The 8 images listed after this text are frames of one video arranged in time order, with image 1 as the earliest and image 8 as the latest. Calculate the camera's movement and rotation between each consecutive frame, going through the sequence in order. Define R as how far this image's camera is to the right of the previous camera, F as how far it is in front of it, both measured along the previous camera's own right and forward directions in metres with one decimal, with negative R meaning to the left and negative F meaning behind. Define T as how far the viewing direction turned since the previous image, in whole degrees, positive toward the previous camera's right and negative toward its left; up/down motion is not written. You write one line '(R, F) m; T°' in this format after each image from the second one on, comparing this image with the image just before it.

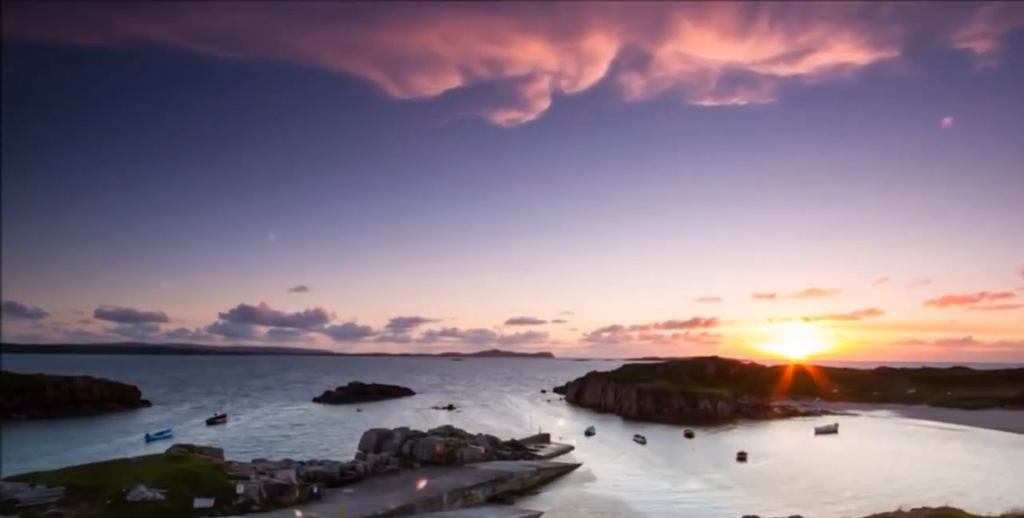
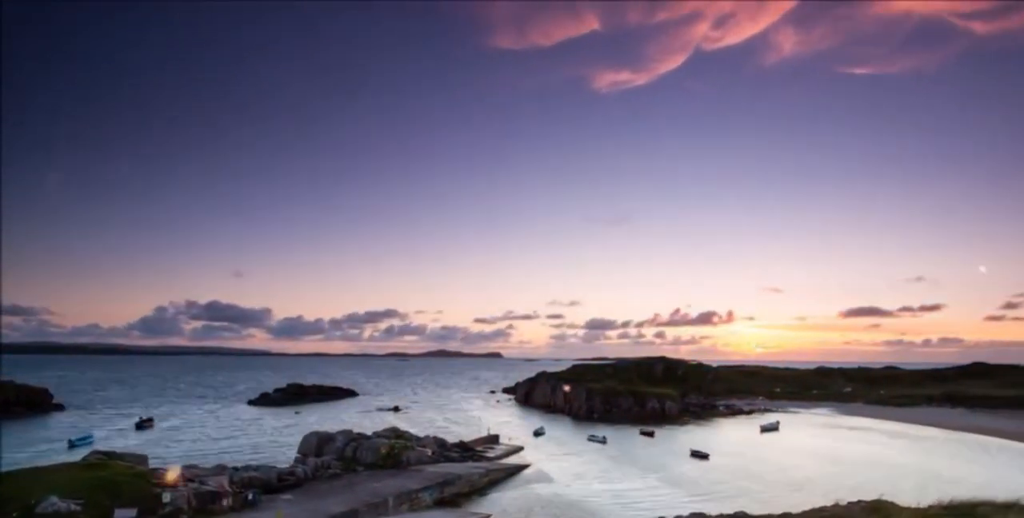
(+0.2, +1.3) m; +4°
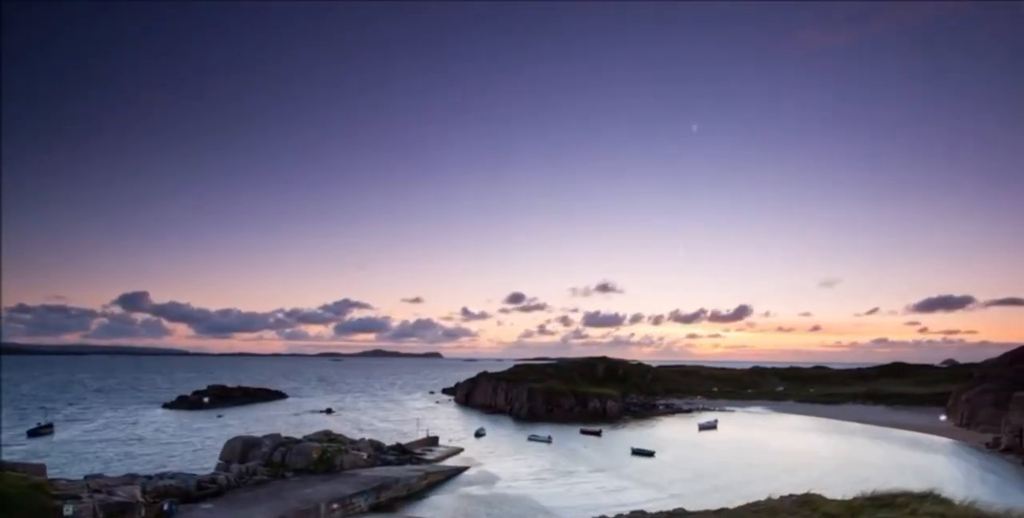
(+0.4, +1.5) m; +5°
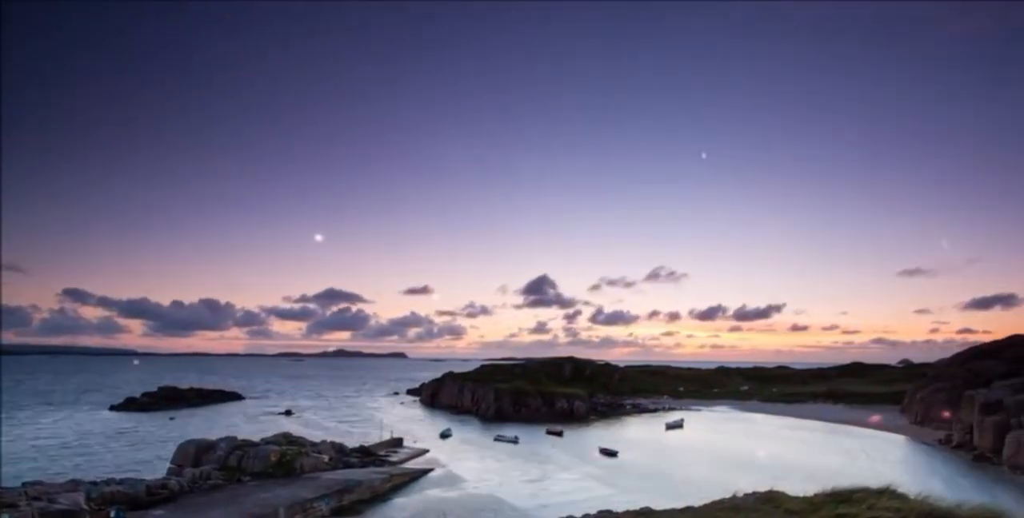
(+0.3, +0.9) m; +3°
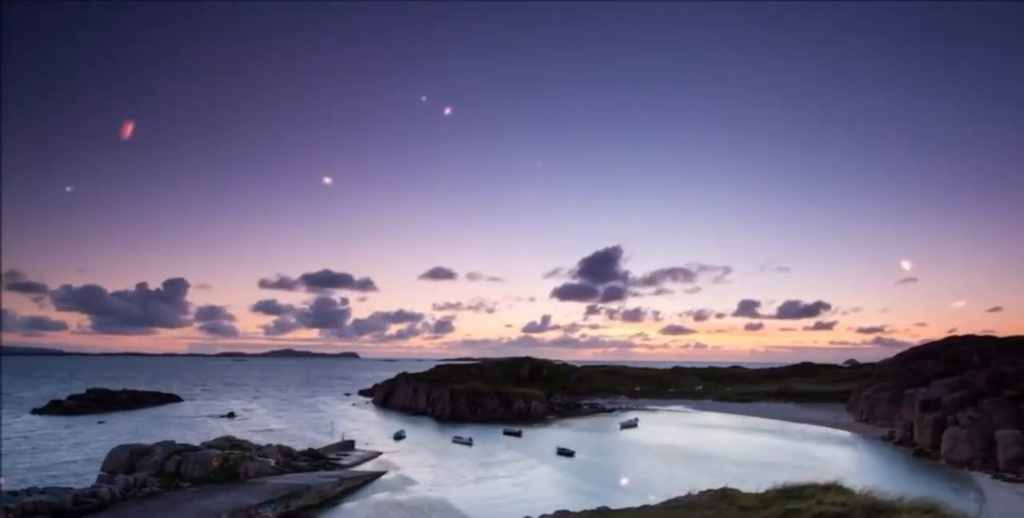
(+0.4, +1.1) m; +4°
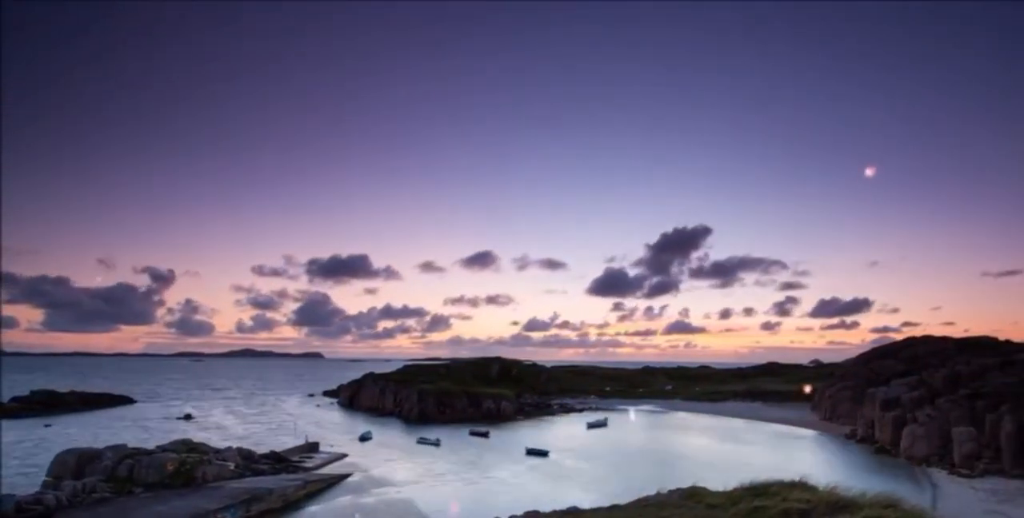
(+0.5, +0.6) m; +2°
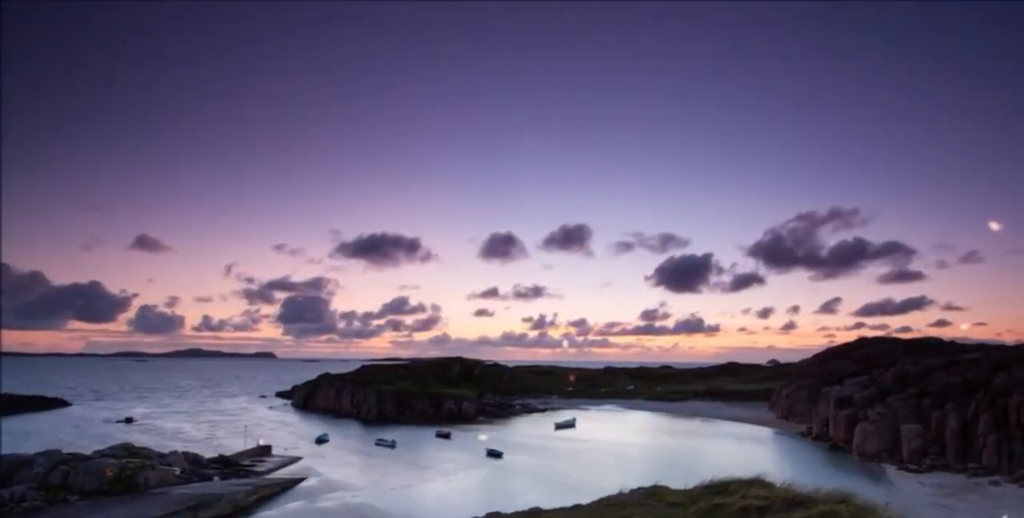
(+0.5, +1.0) m; +3°
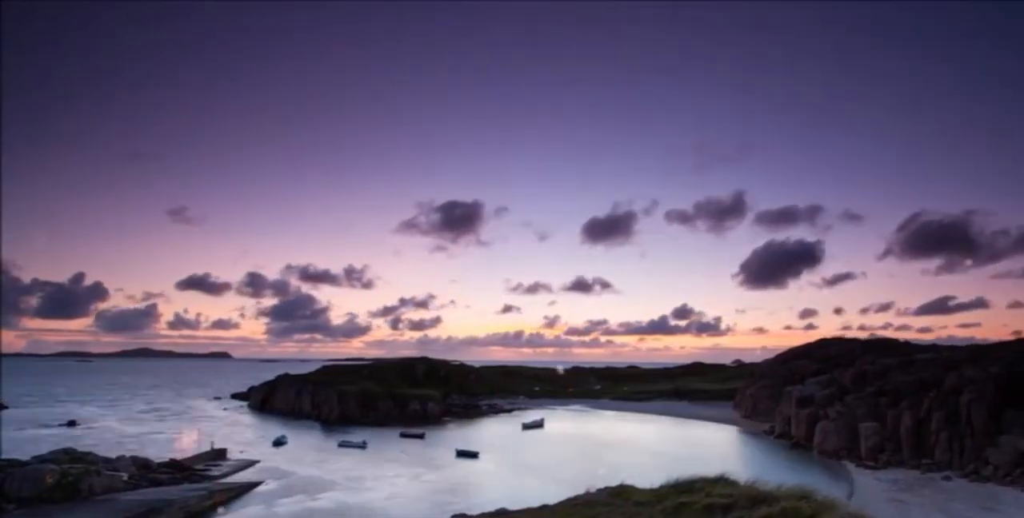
(+0.4, +1.0) m; +3°
